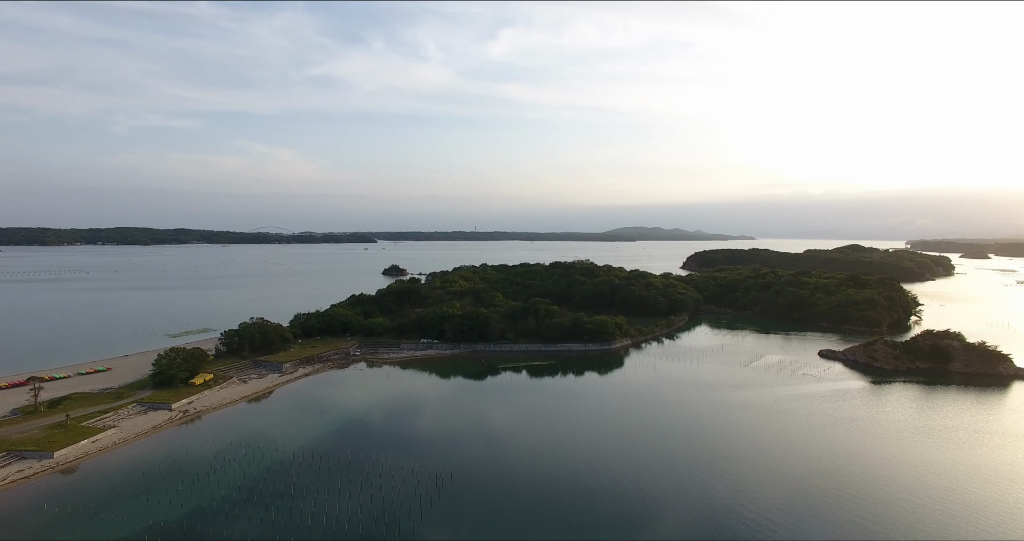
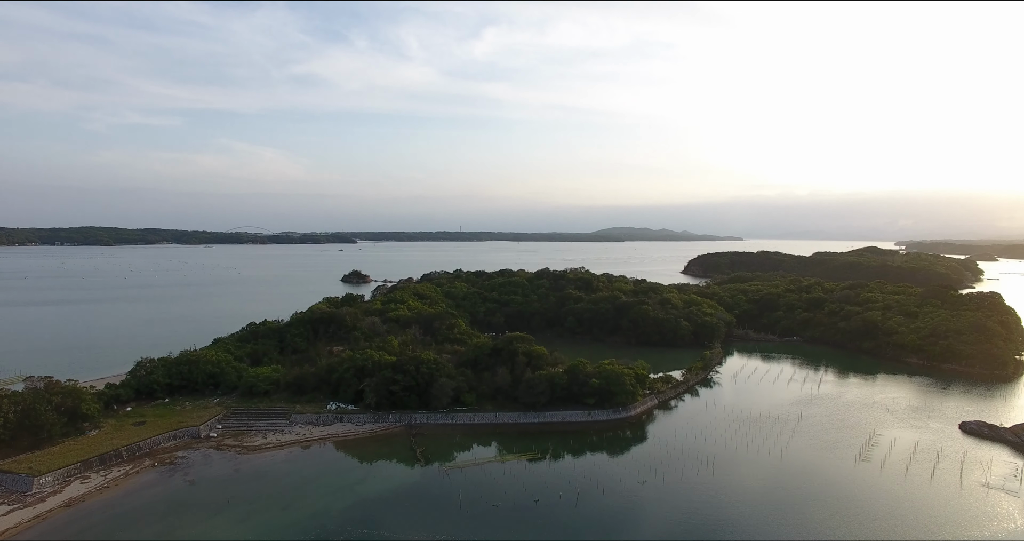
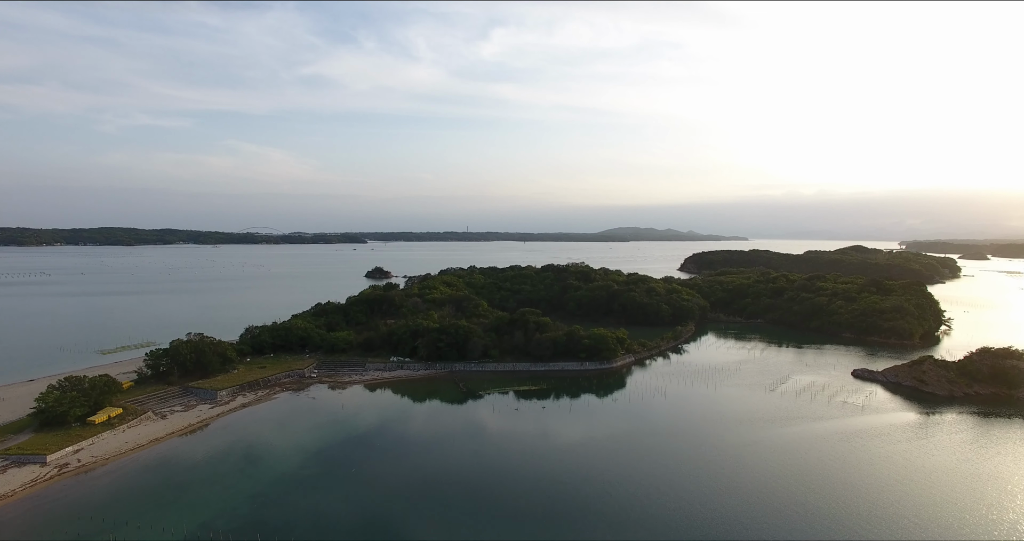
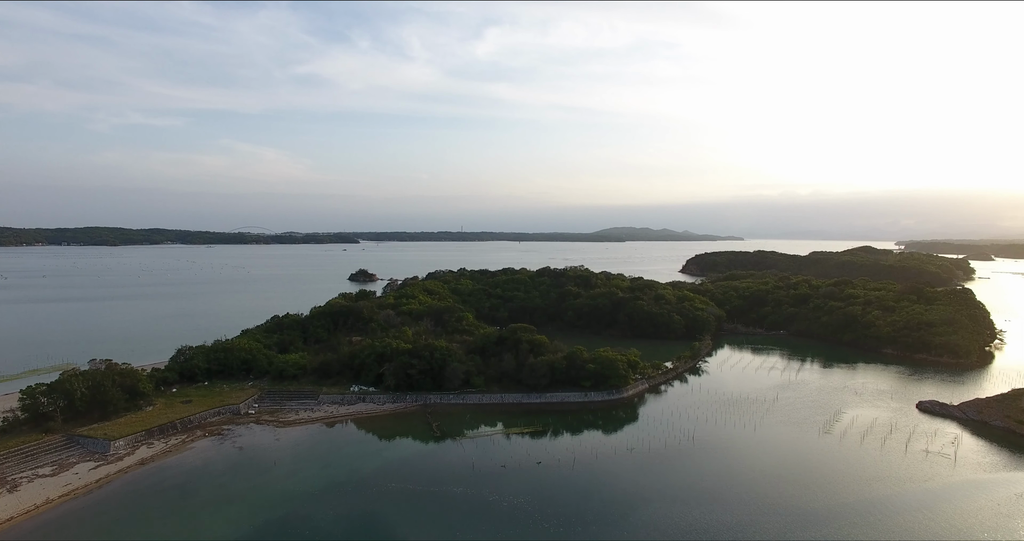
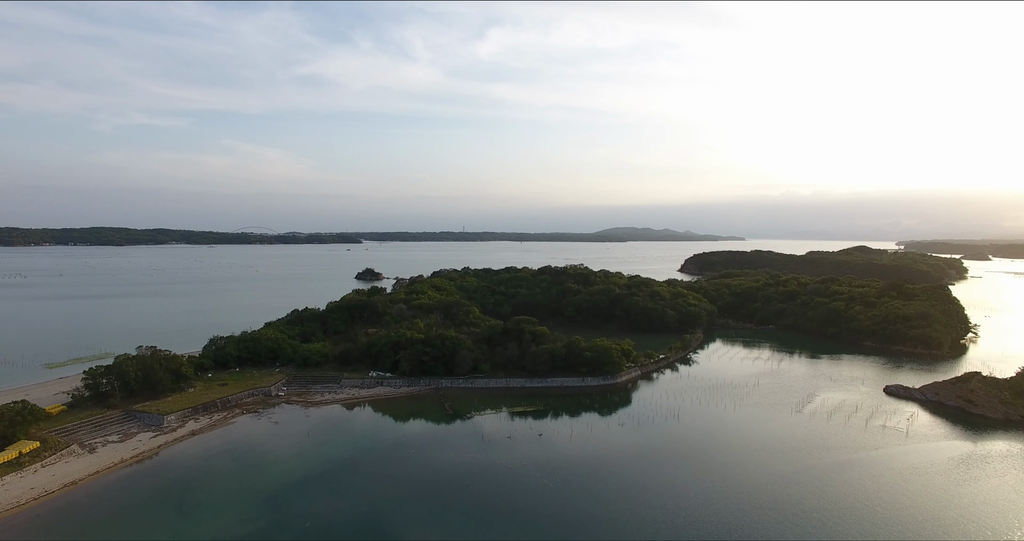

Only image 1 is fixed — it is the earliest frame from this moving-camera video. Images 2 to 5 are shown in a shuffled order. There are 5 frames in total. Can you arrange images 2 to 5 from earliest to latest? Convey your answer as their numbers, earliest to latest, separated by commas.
3, 5, 4, 2
